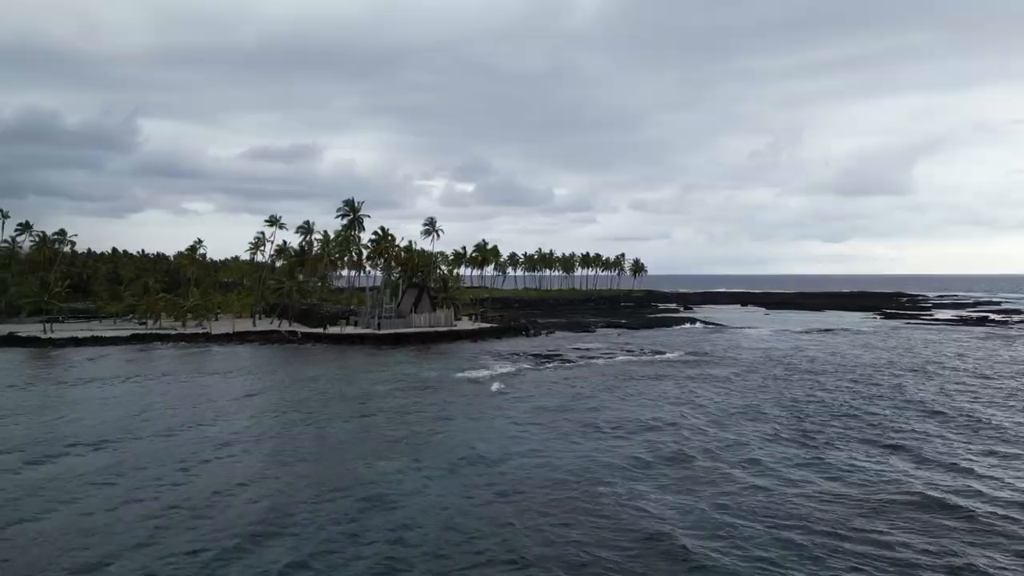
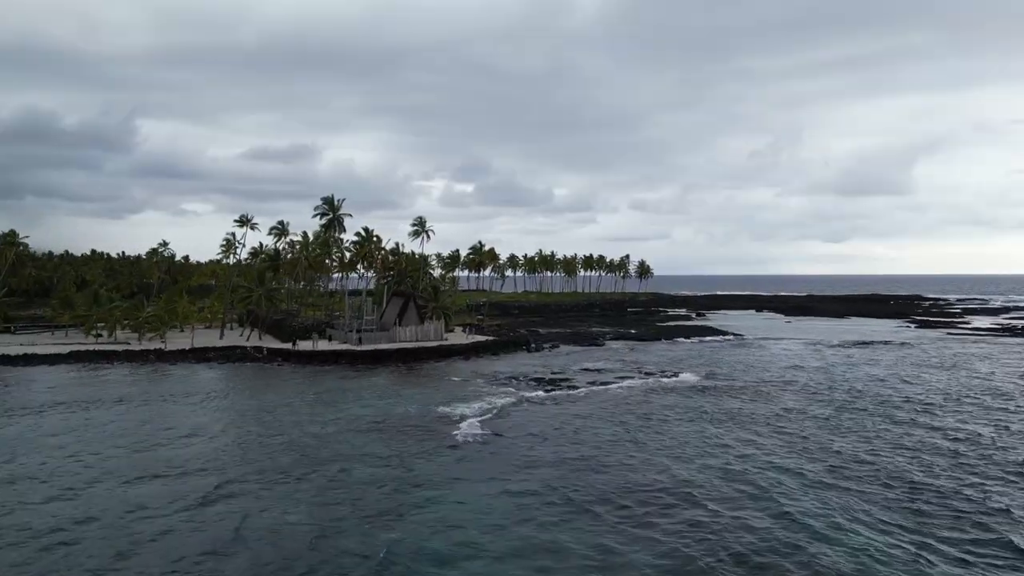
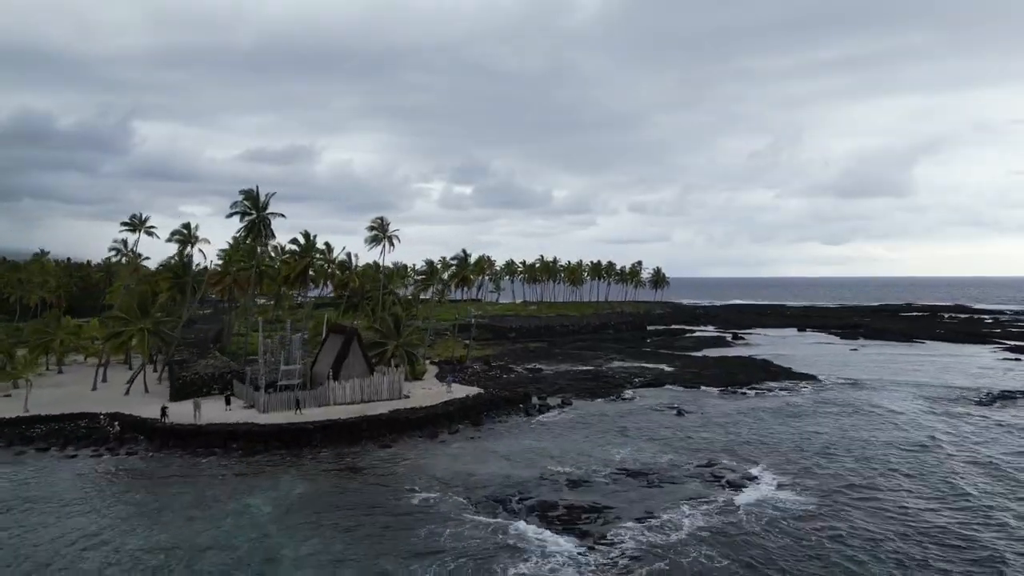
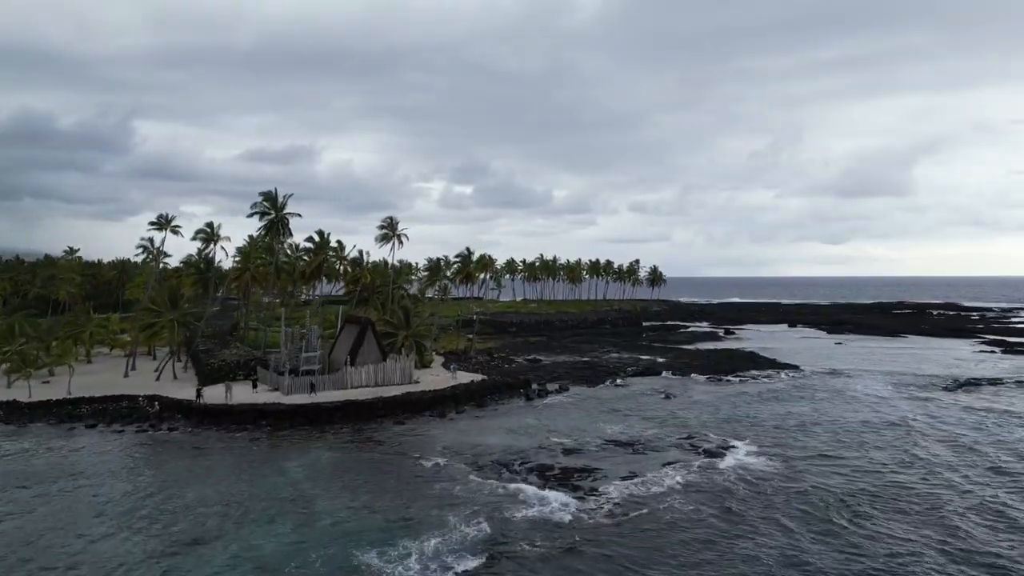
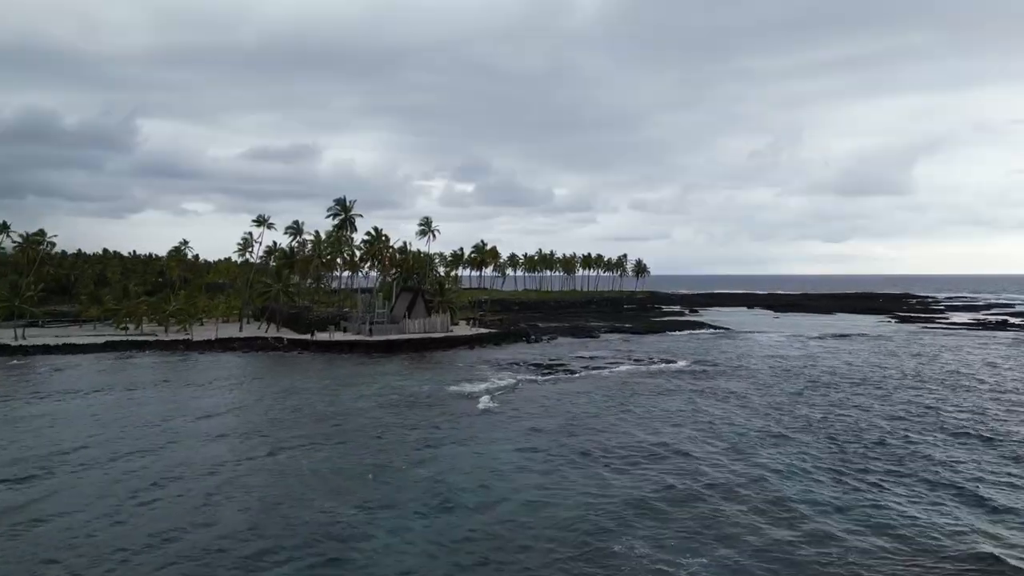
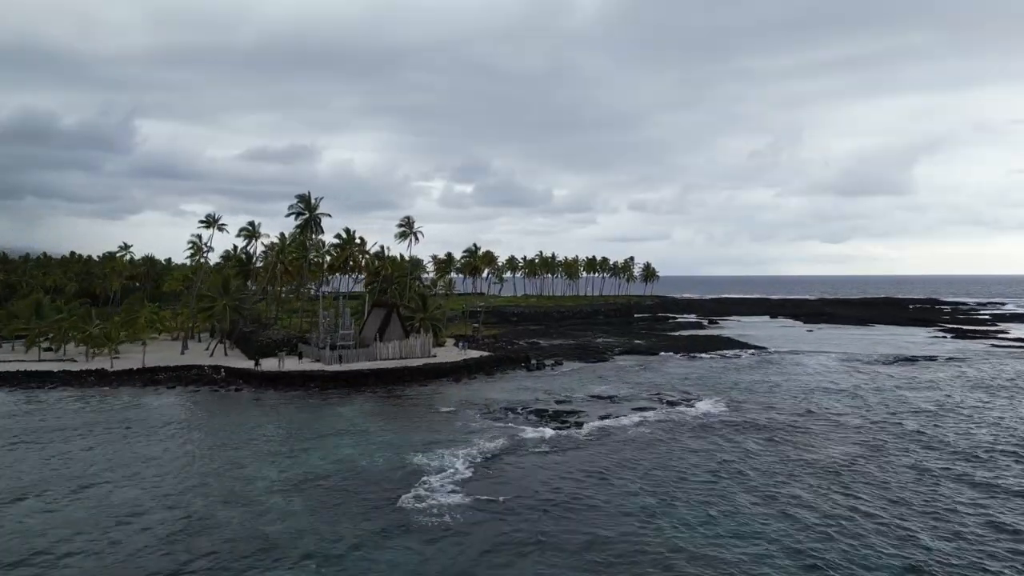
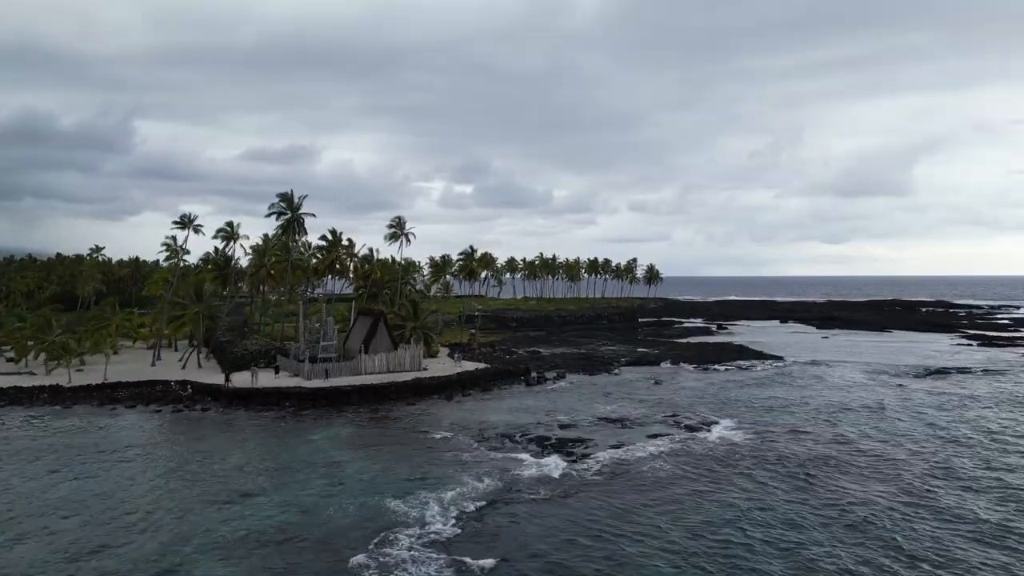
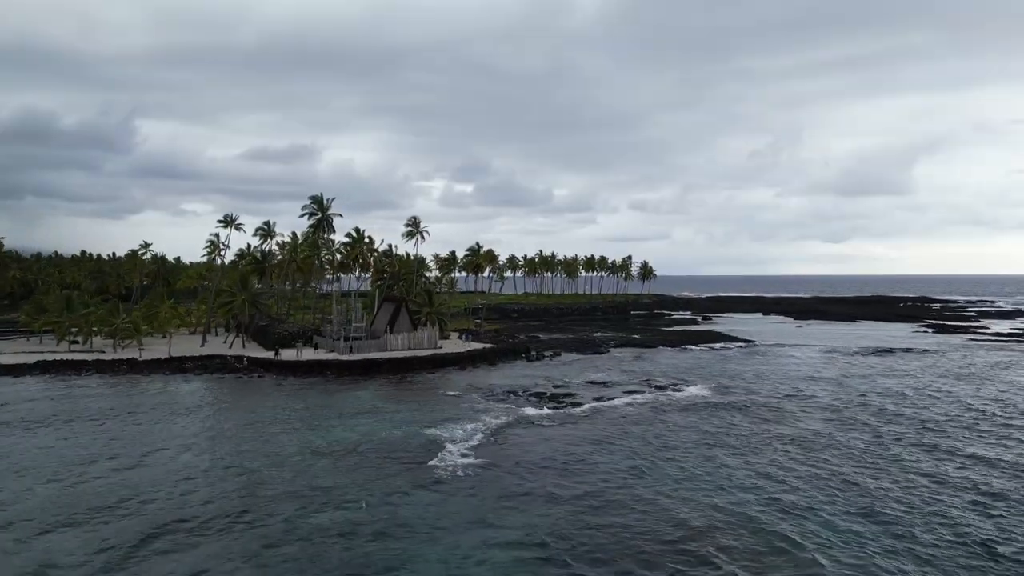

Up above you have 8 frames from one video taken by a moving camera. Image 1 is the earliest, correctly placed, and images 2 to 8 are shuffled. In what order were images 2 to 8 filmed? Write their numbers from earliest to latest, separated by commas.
5, 2, 8, 6, 7, 4, 3
